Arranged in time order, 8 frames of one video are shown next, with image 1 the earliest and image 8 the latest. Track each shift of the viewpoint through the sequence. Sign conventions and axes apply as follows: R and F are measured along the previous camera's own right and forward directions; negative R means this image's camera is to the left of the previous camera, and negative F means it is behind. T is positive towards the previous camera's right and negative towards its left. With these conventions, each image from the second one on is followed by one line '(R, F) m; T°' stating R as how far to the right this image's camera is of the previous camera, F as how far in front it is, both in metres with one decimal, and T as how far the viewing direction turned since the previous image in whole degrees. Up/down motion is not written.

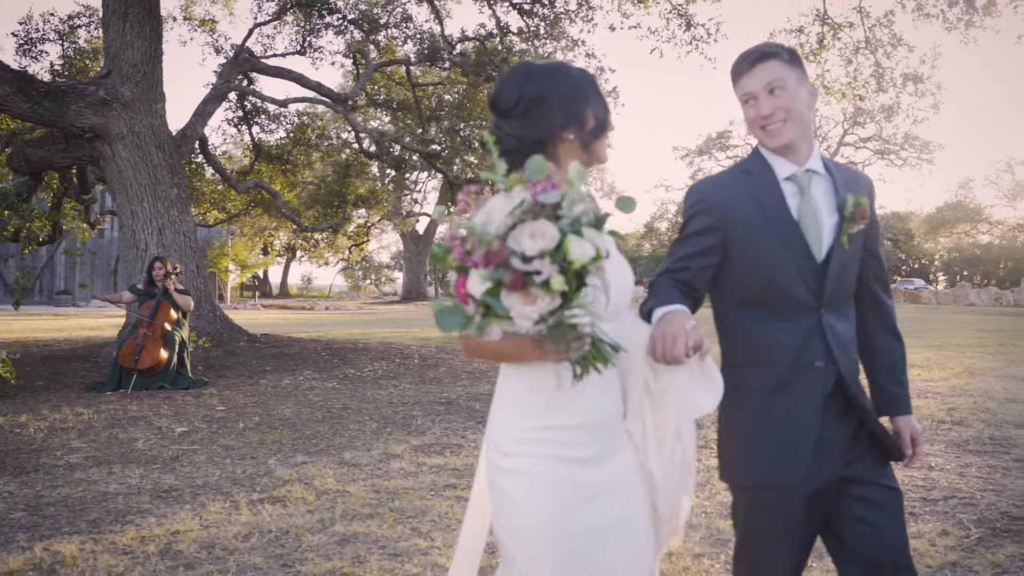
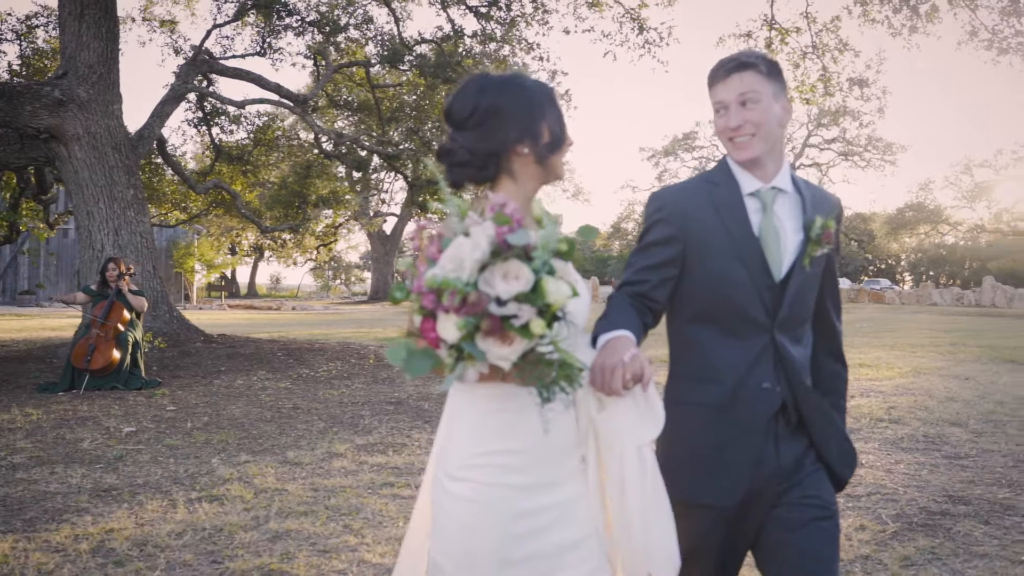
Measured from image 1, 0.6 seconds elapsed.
(+0.3, -0.2) m; +2°
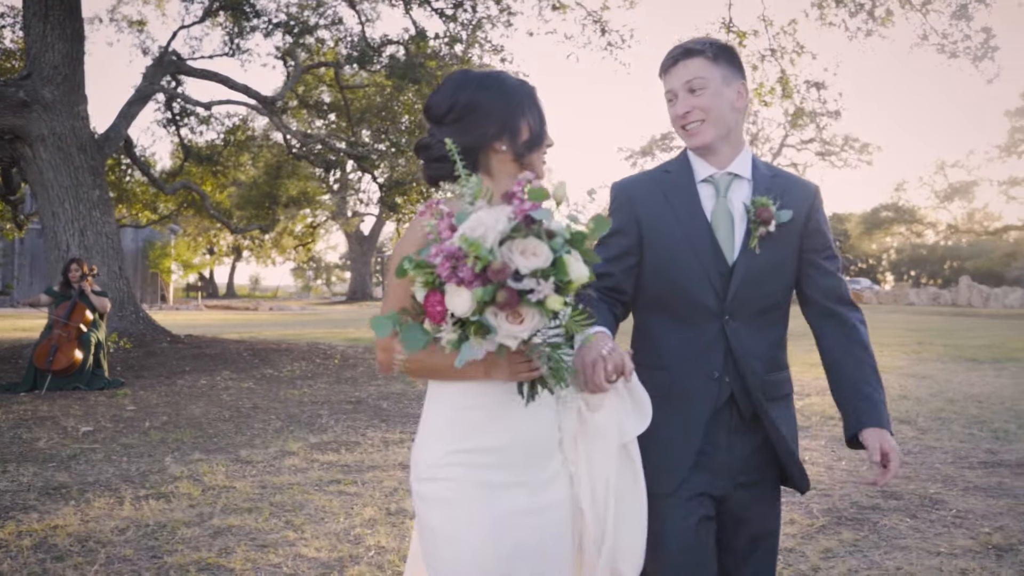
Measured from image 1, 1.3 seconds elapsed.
(+0.3, -0.1) m; +1°
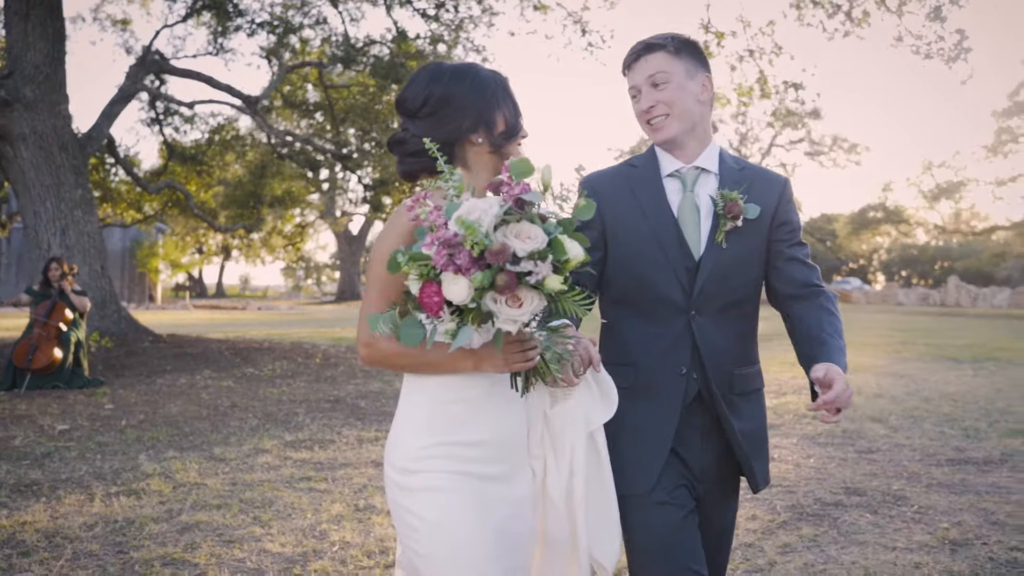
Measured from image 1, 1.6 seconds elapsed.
(+0.2, -0.1) m; 0°
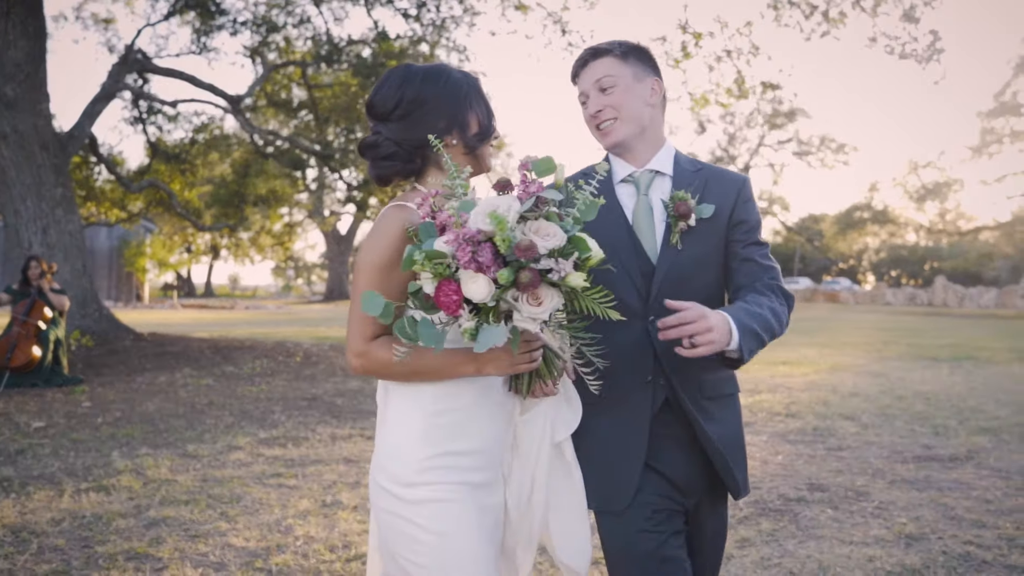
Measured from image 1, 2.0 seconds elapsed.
(+0.2, -0.1) m; 0°
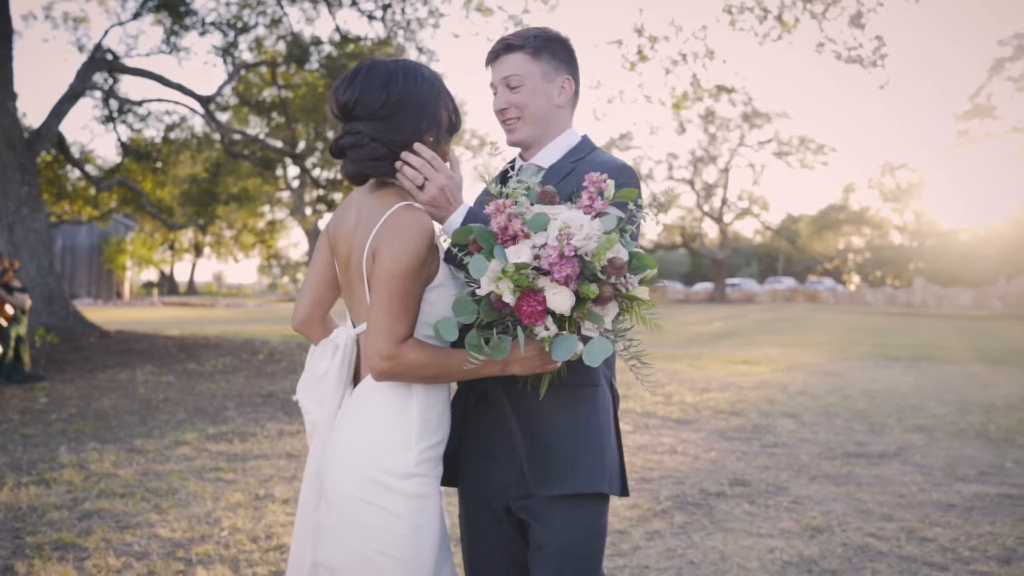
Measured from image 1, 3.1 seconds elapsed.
(+0.4, -0.2) m; +1°
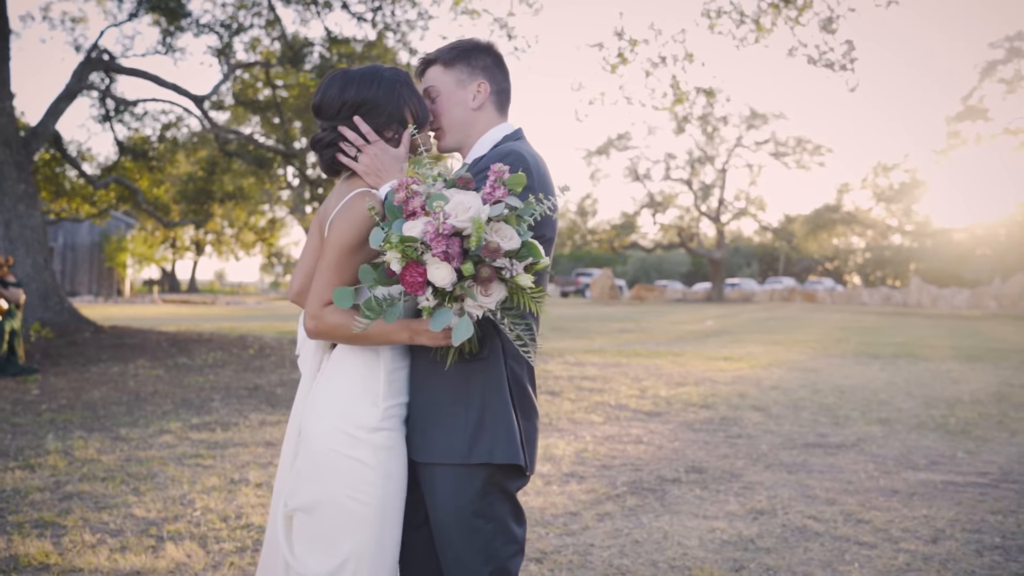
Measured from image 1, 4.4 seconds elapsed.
(+0.3, -0.3) m; 0°
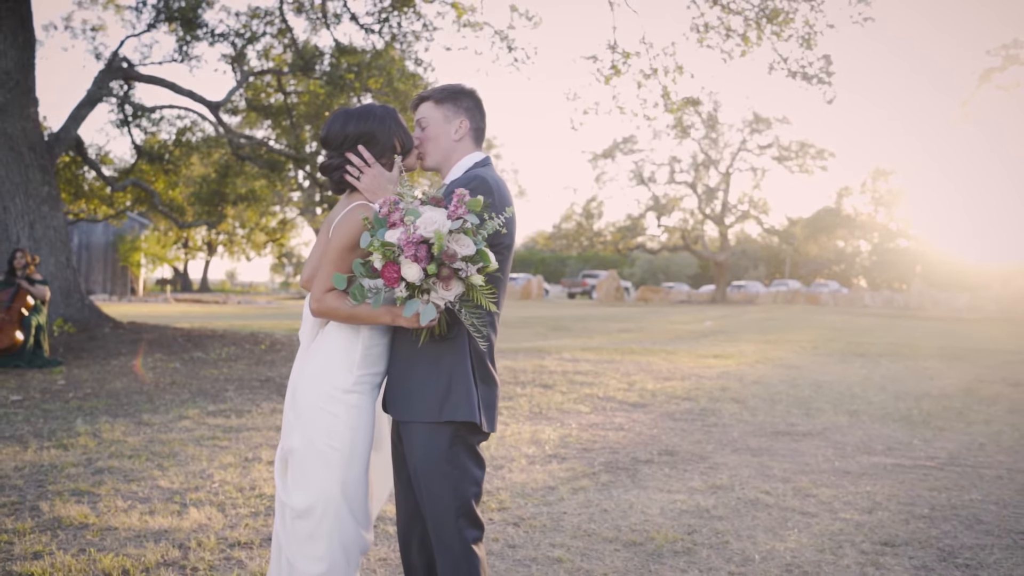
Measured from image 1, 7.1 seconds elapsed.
(+0.2, -0.6) m; -1°
